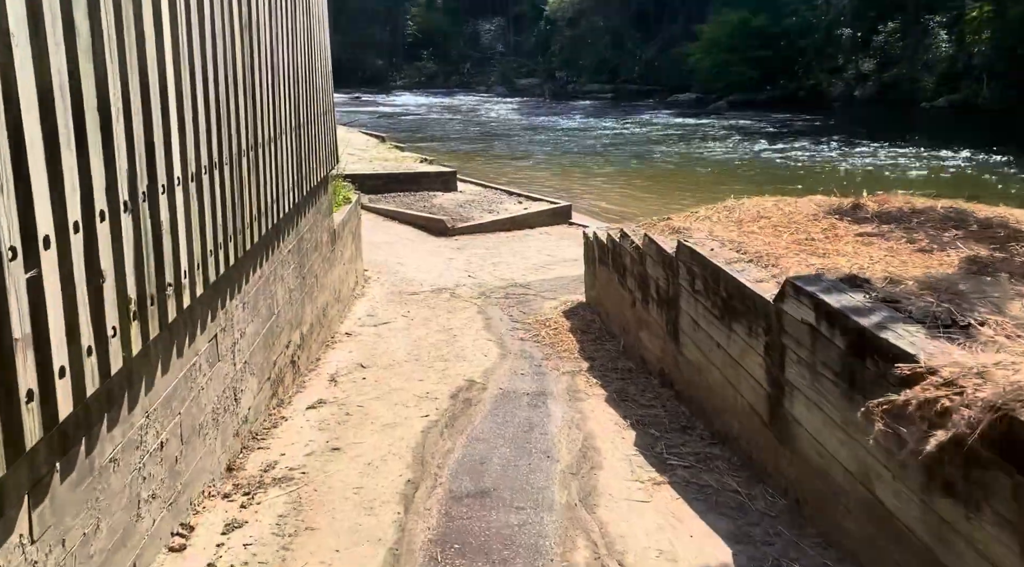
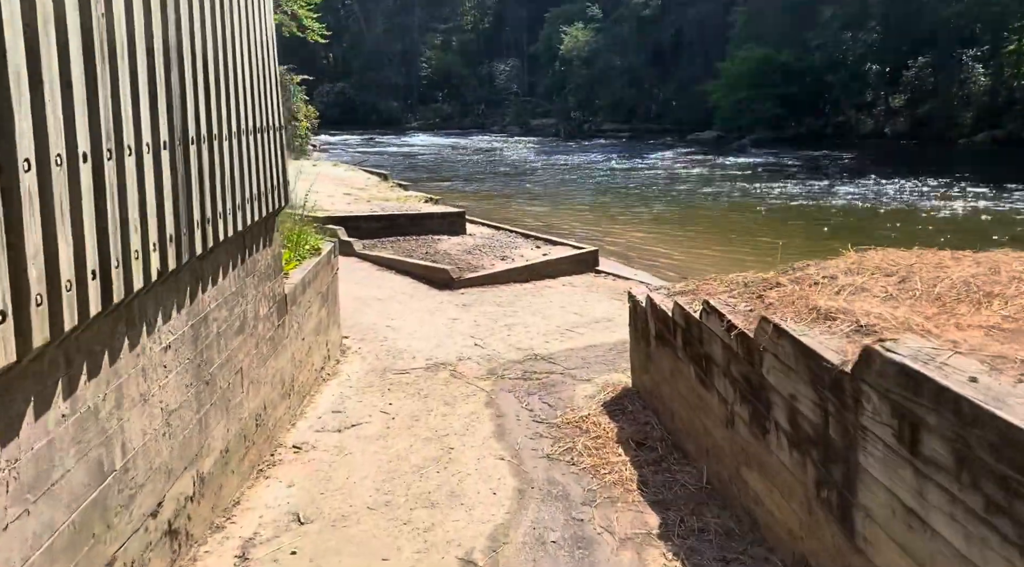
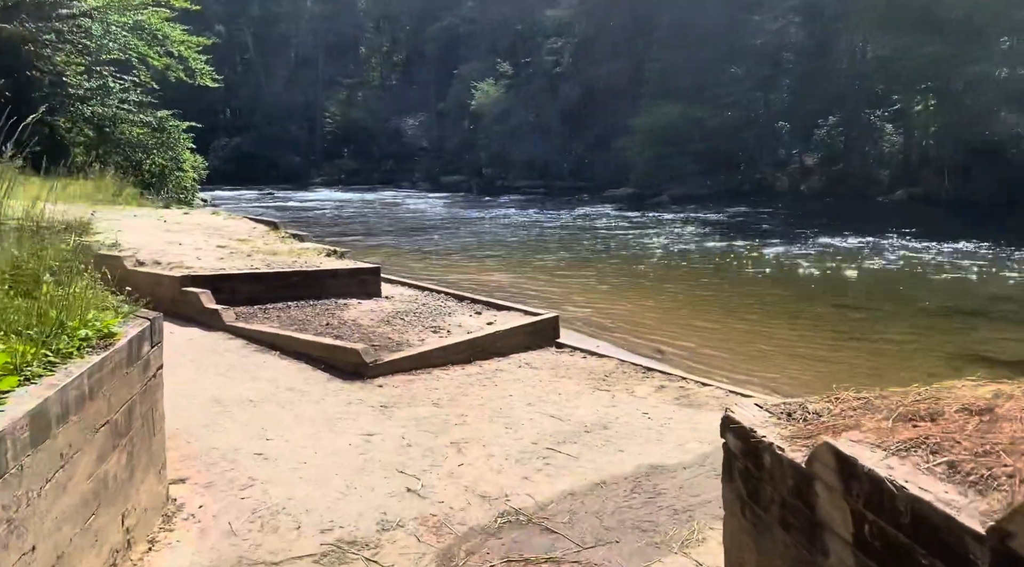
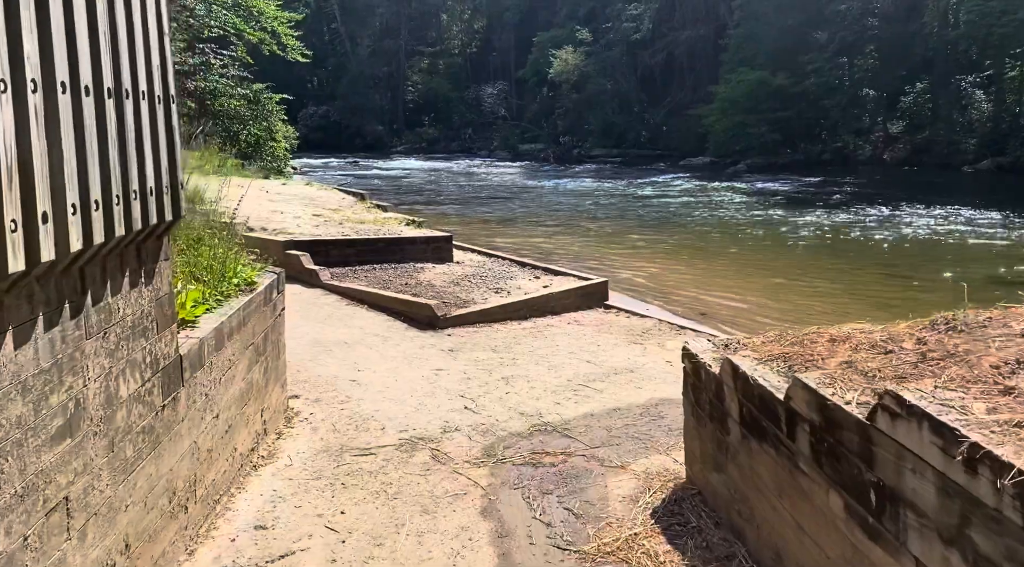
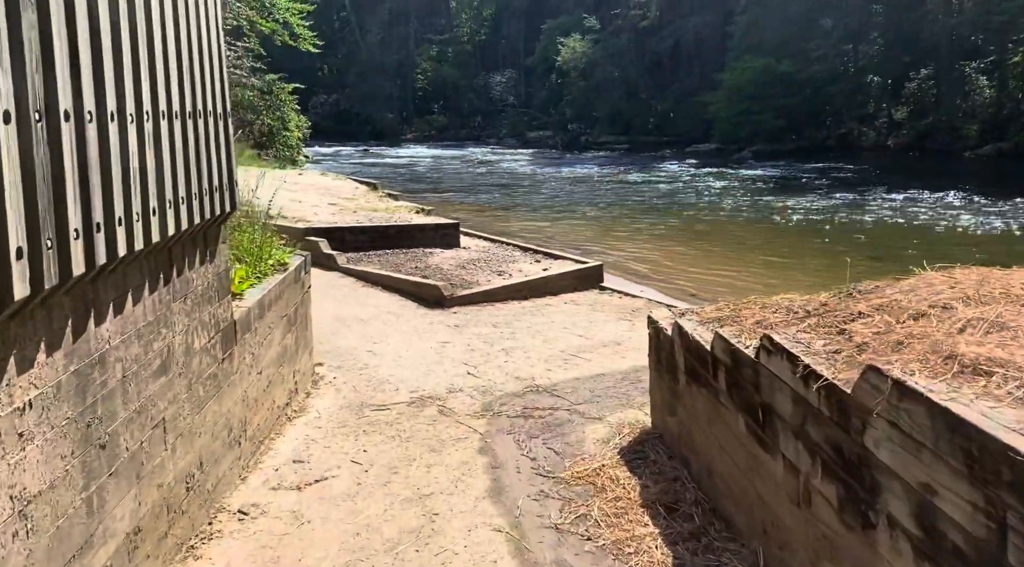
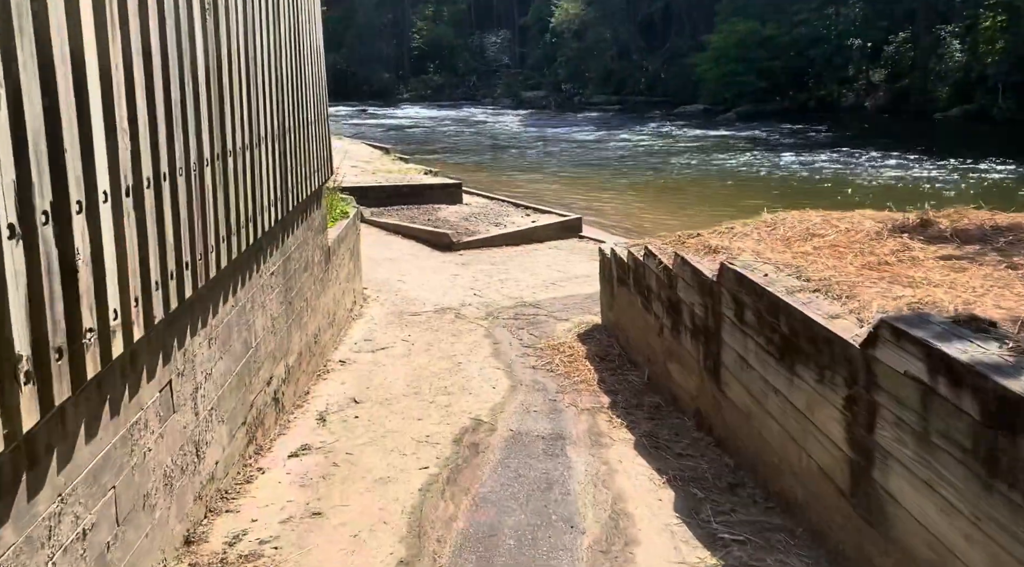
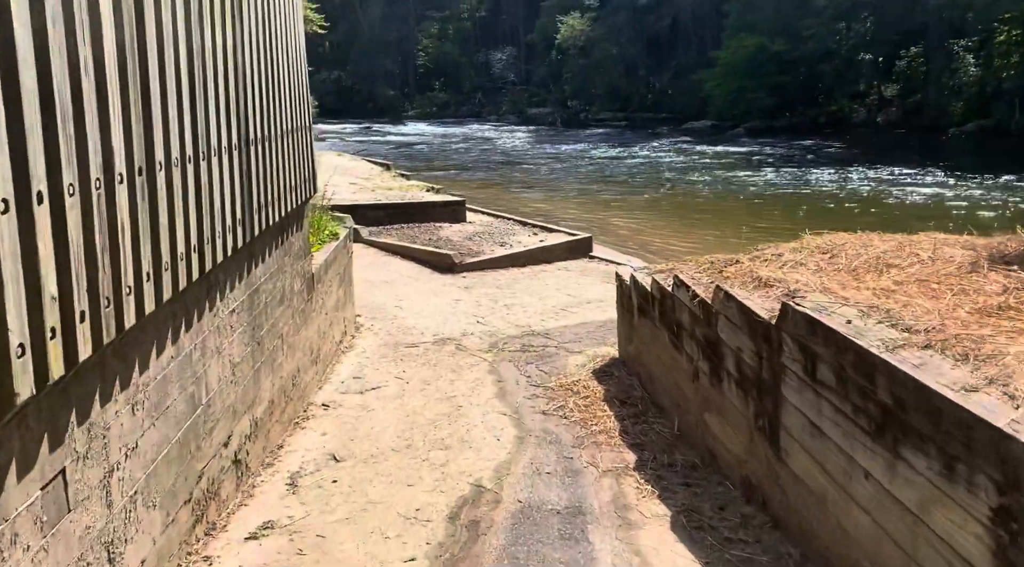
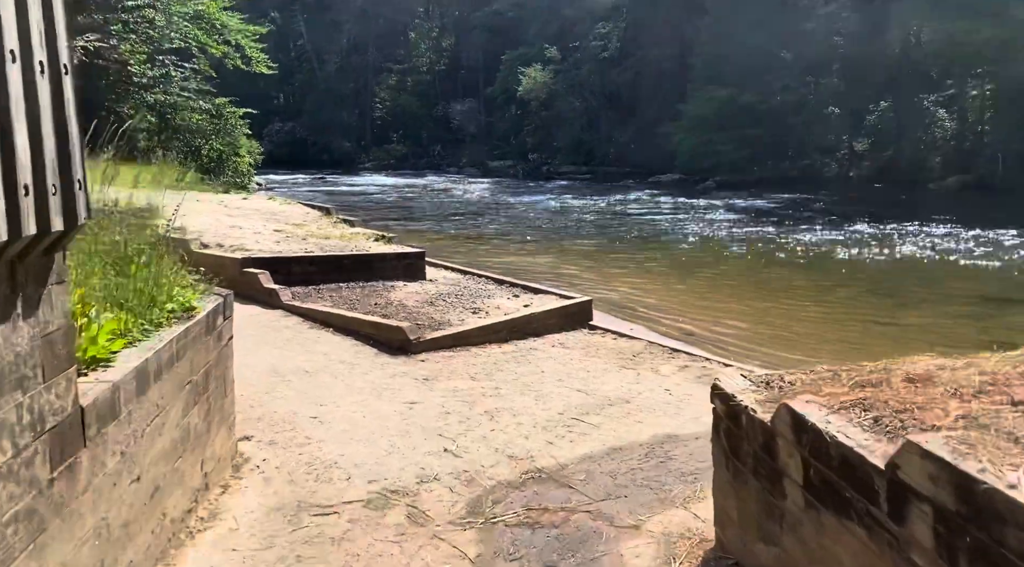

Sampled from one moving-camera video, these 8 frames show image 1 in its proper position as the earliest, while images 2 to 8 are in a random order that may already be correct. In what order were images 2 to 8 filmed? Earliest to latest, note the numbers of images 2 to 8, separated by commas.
6, 7, 2, 5, 4, 8, 3
